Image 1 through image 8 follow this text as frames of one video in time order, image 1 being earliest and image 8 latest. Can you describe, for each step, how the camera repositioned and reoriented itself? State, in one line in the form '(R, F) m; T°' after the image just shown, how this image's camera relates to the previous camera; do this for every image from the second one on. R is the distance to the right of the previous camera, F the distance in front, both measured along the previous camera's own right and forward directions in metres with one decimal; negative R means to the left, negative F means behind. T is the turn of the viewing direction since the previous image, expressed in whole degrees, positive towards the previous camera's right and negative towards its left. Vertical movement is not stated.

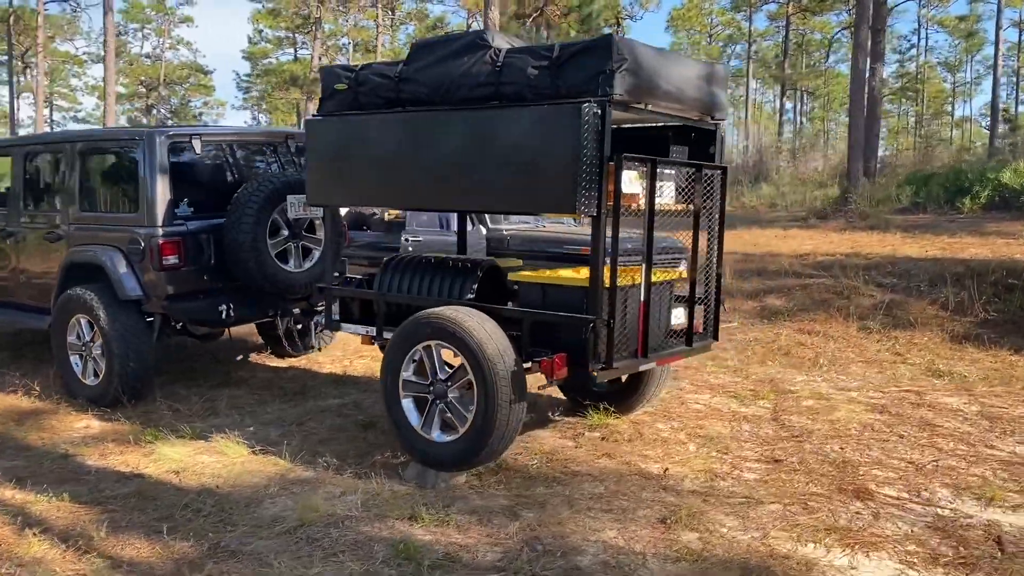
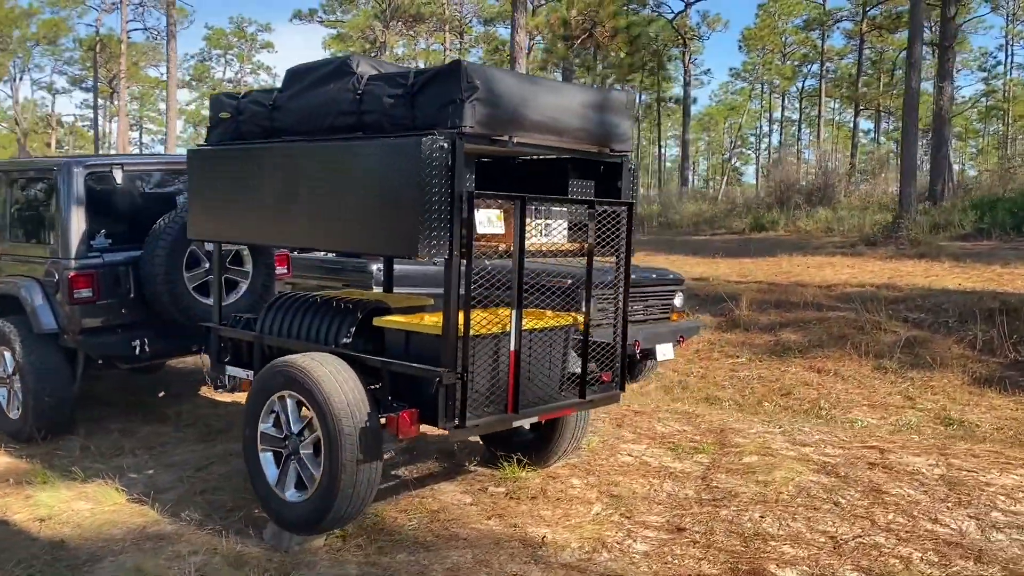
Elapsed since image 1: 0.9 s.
(+0.9, +0.4) m; -5°
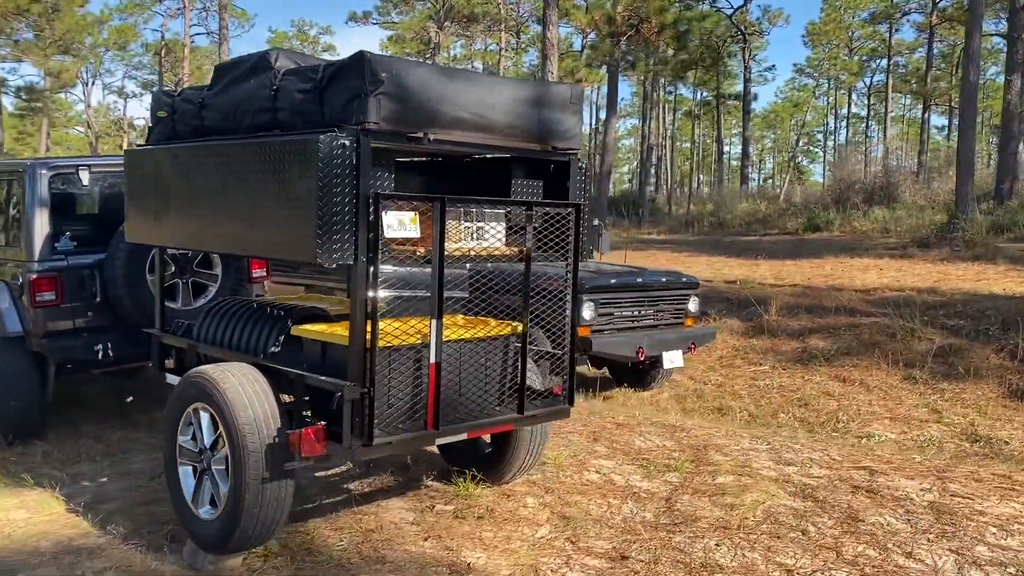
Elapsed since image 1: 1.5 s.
(+0.5, +0.3) m; -4°
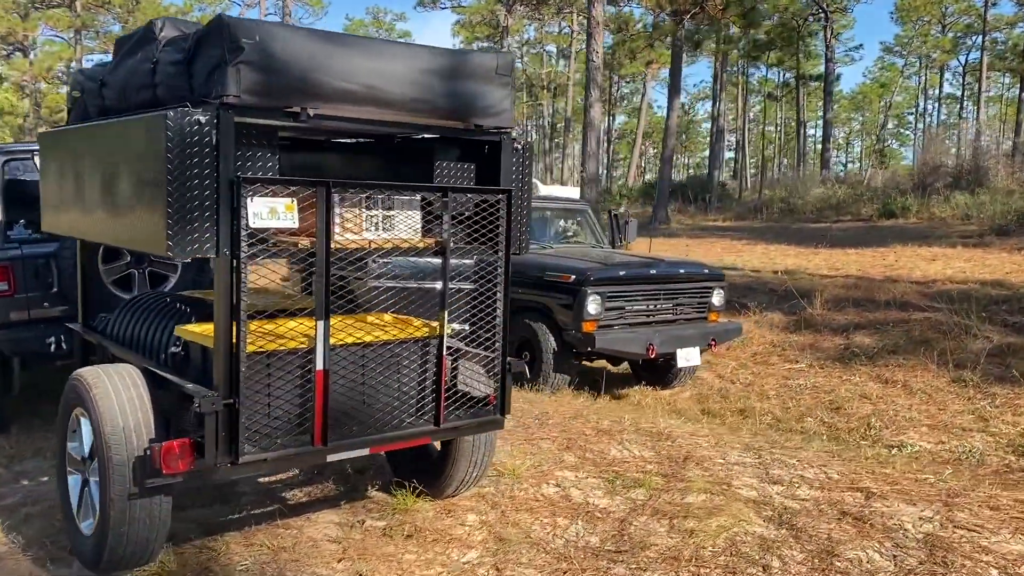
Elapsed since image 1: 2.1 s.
(+0.6, +0.4) m; -5°
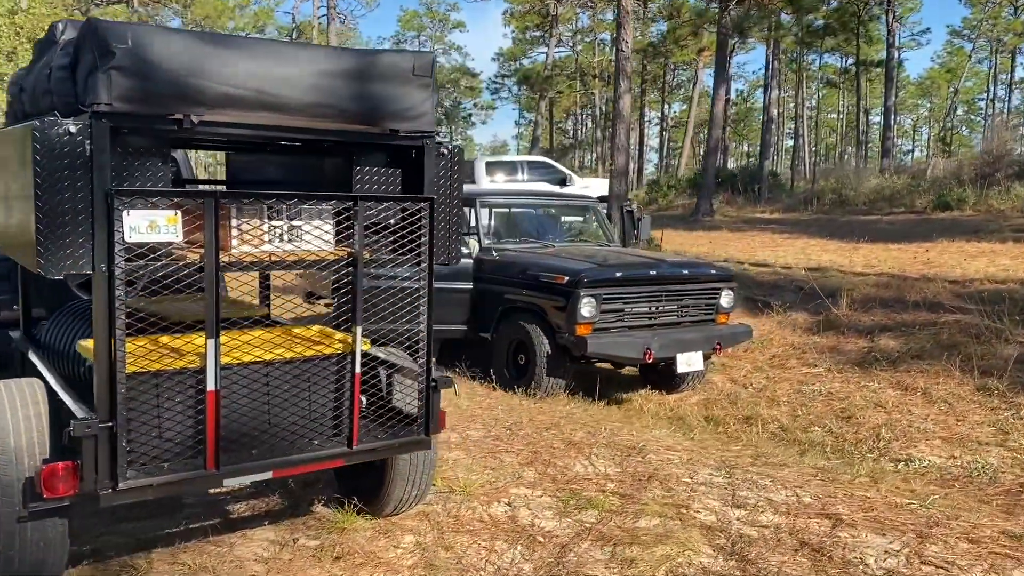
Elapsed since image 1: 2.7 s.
(+0.5, +0.2) m; -4°
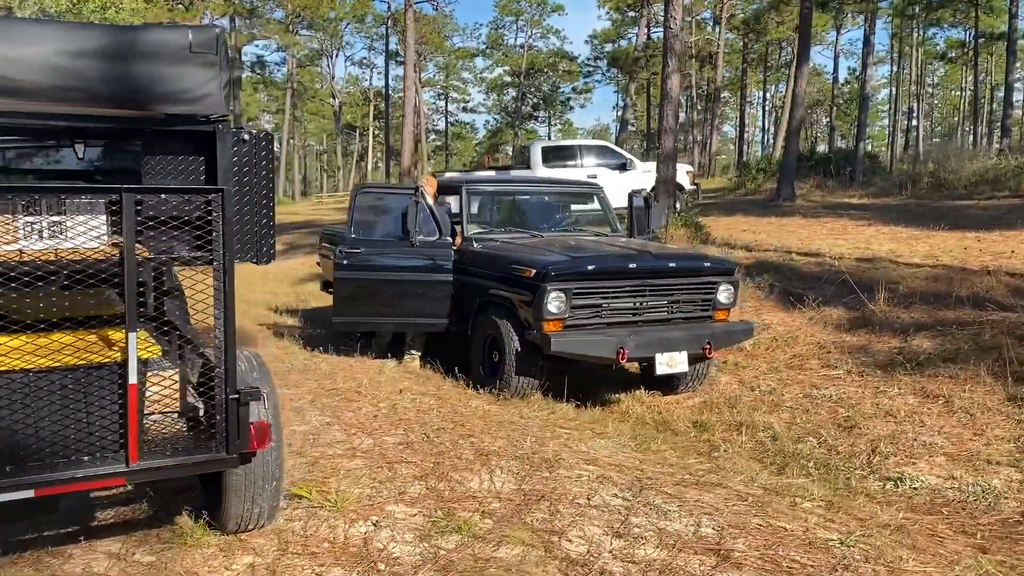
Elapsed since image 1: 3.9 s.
(+1.0, +0.4) m; -7°
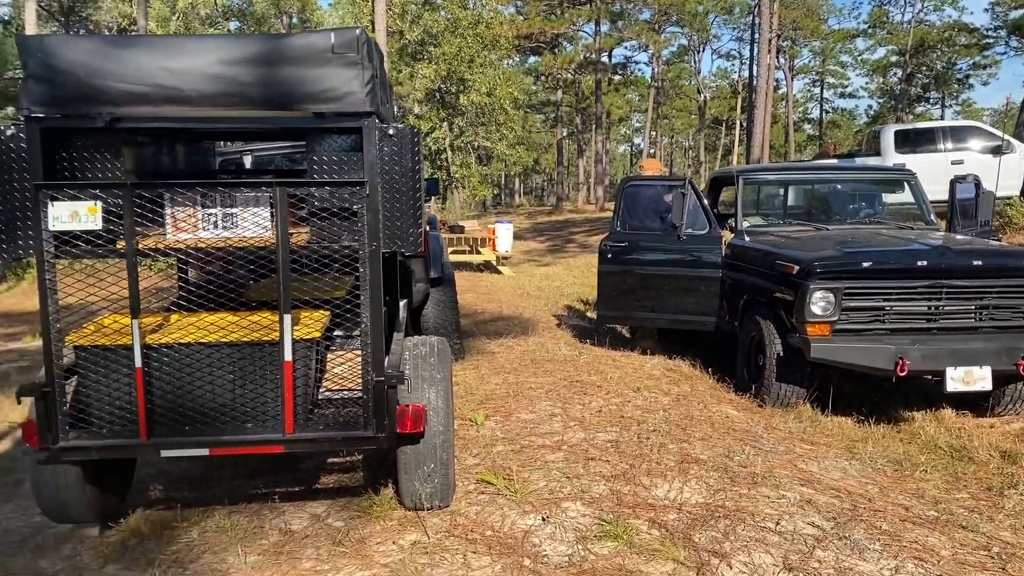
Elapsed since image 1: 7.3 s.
(+0.7, +0.3) m; -24°
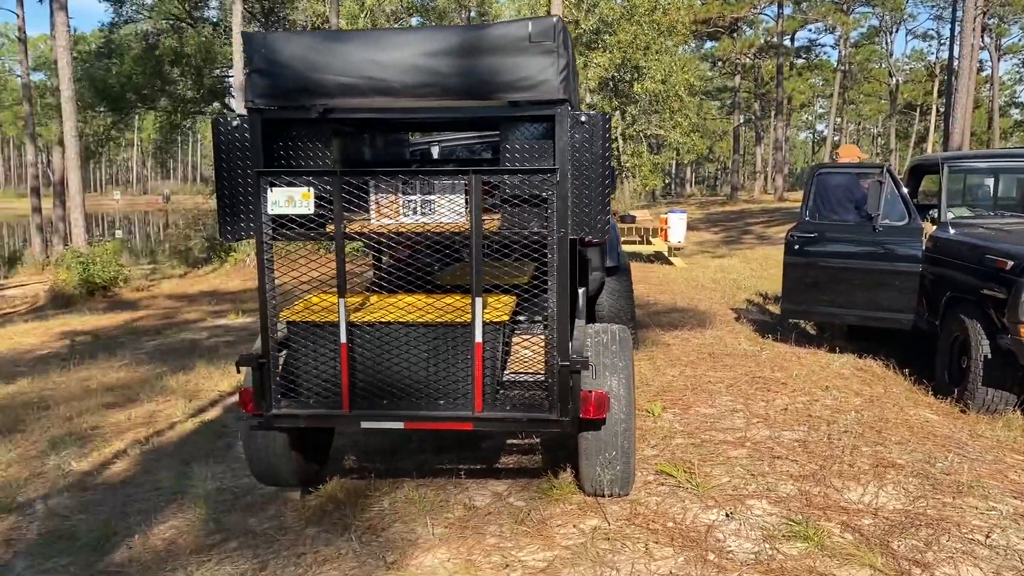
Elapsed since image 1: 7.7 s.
(-0.1, 0.0) m; -11°
